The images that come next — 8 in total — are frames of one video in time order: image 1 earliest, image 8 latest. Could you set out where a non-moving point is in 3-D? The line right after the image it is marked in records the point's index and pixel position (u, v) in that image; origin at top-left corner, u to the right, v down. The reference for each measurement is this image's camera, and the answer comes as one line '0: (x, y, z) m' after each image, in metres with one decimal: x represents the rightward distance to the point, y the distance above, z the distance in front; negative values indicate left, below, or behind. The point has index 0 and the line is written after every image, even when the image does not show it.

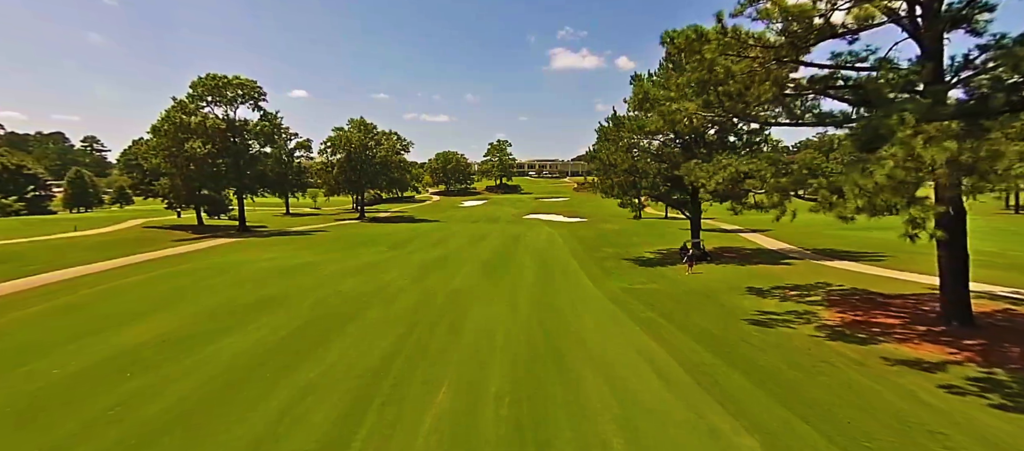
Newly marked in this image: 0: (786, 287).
0: (+9.1, -2.1, +14.7) m
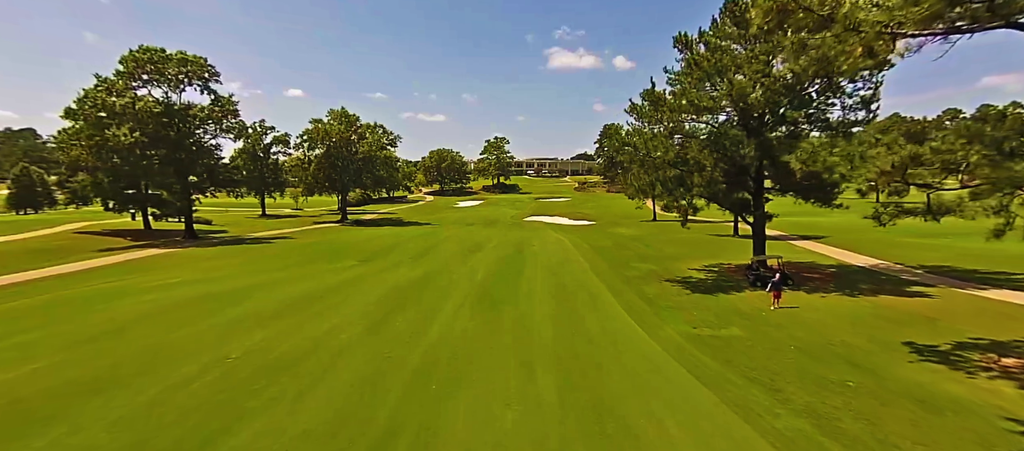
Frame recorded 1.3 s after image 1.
0: (+9.4, -2.4, +8.8) m
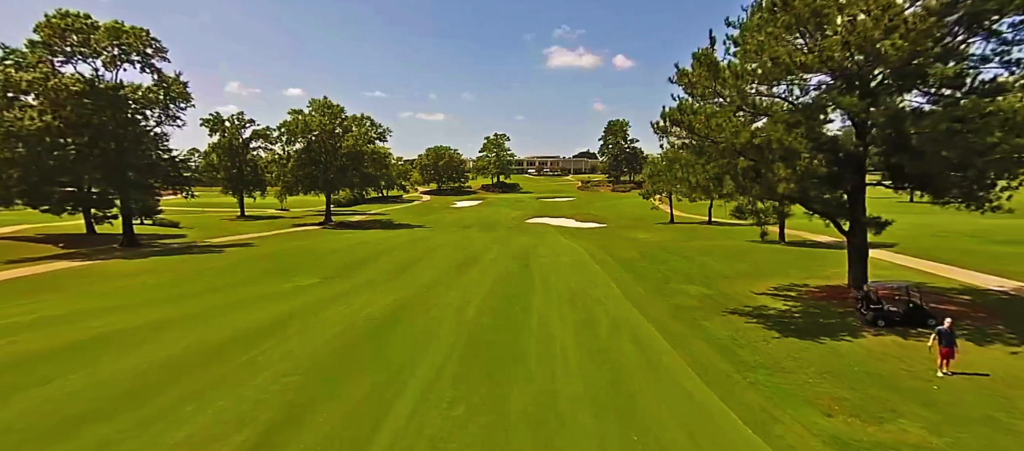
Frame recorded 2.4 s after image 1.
0: (+9.5, -2.7, +3.8) m
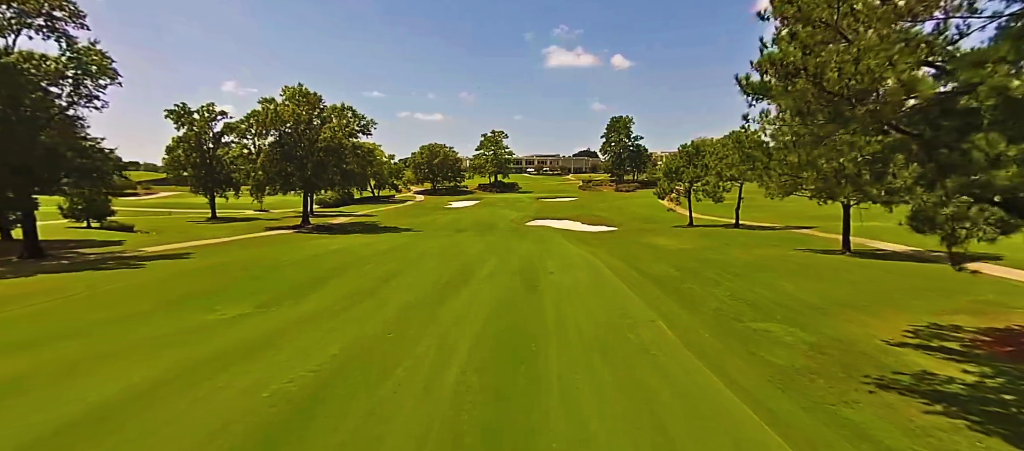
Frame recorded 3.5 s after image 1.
0: (+9.6, -3.0, -1.3) m
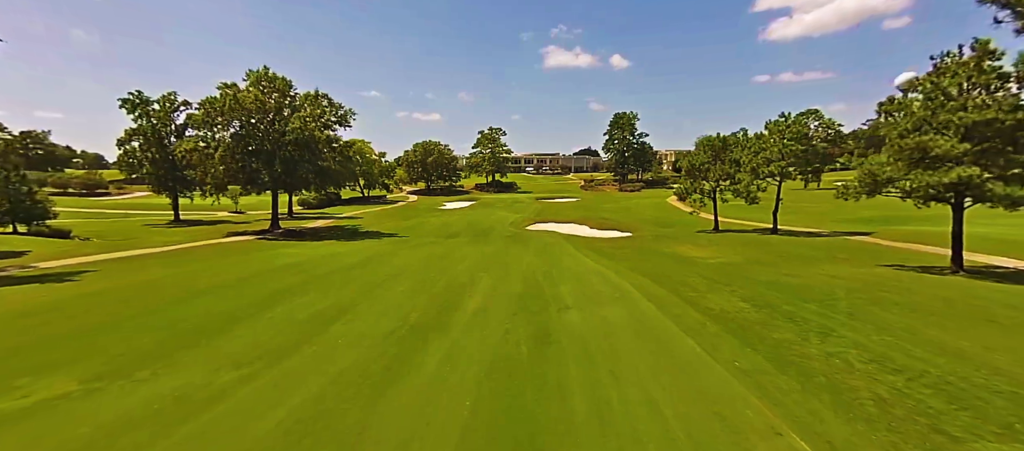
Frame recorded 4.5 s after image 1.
0: (+9.7, -3.4, -6.6) m
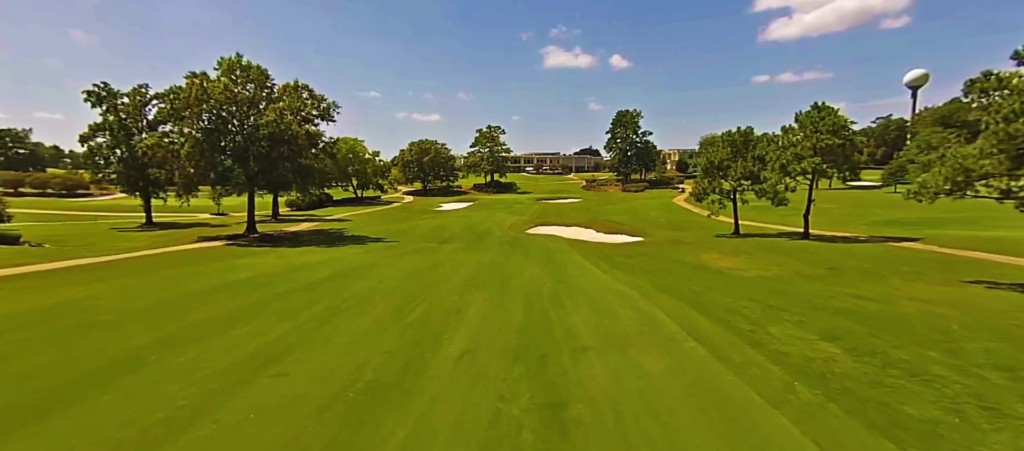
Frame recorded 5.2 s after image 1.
0: (+9.7, -3.6, -10.1) m
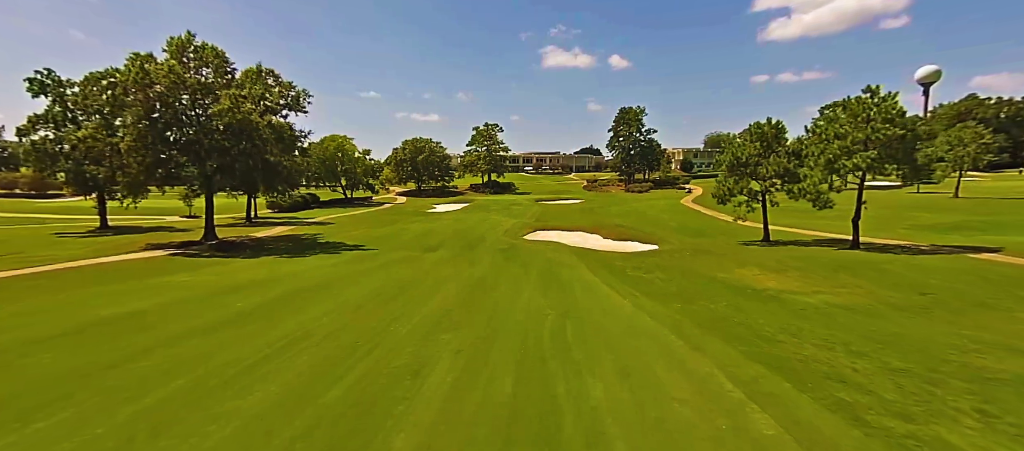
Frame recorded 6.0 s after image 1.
0: (+9.5, -4.0, -14.5) m
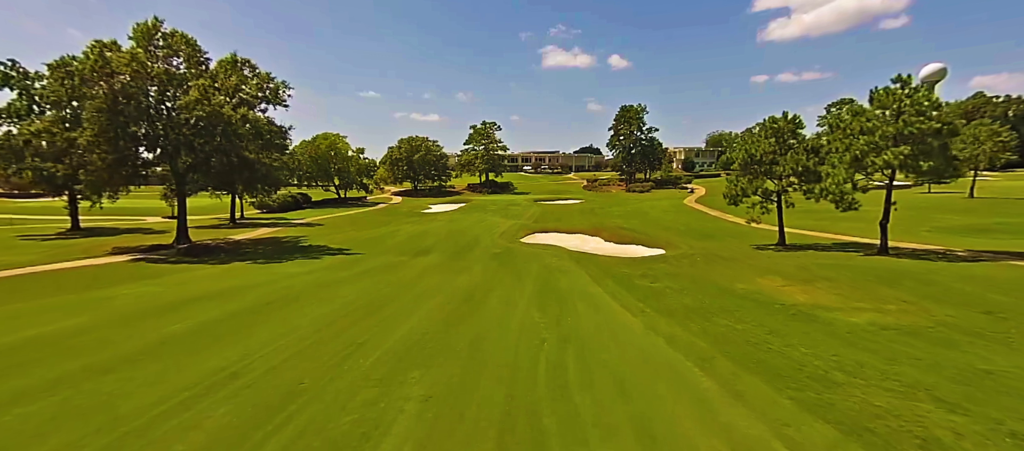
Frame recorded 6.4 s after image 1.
0: (+9.2, -4.1, -16.6) m
